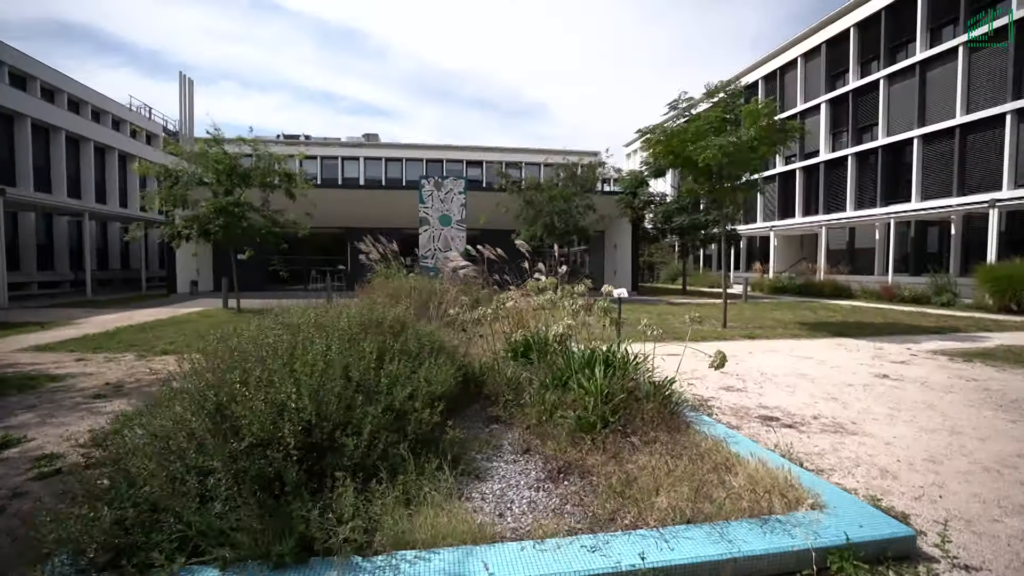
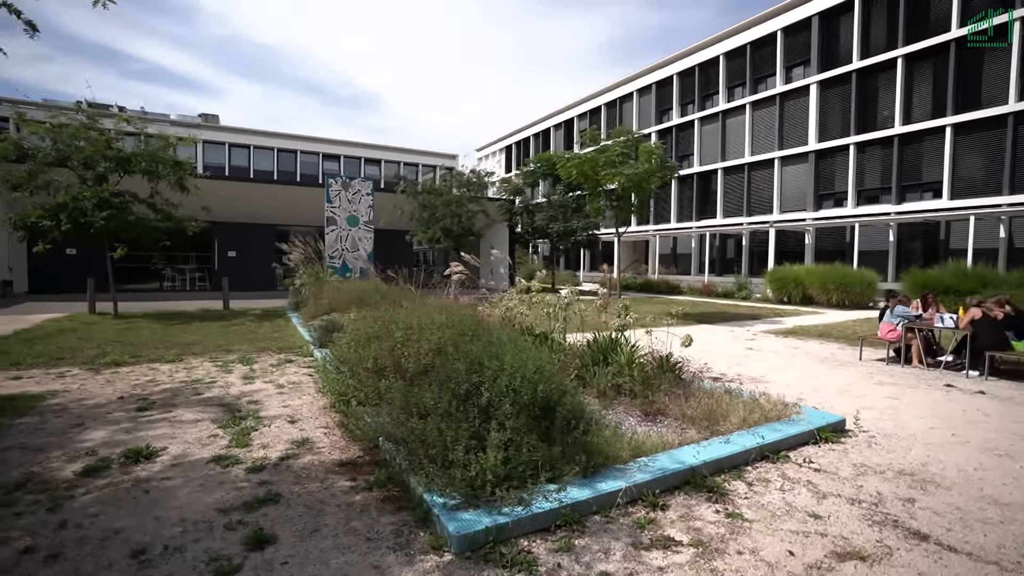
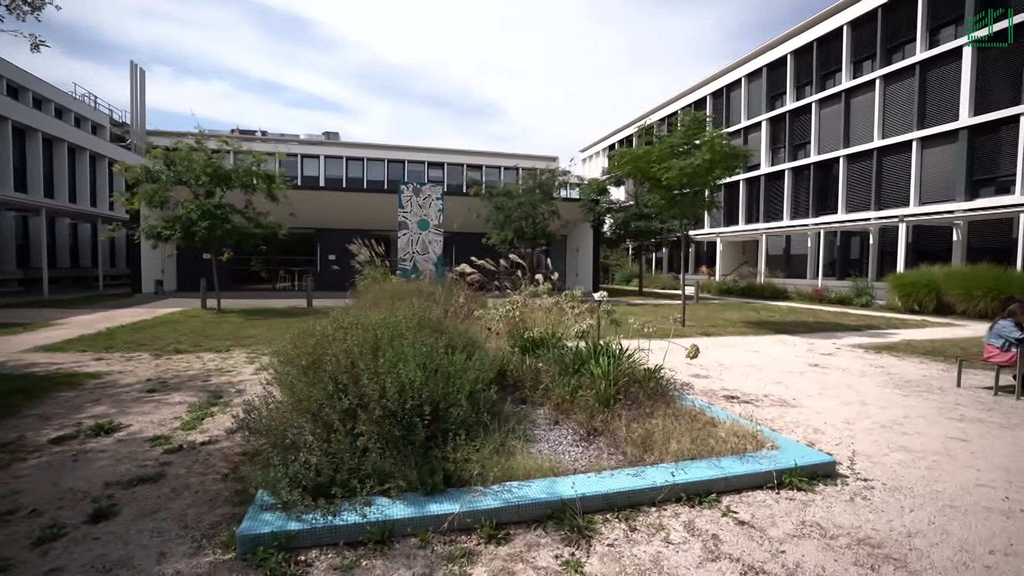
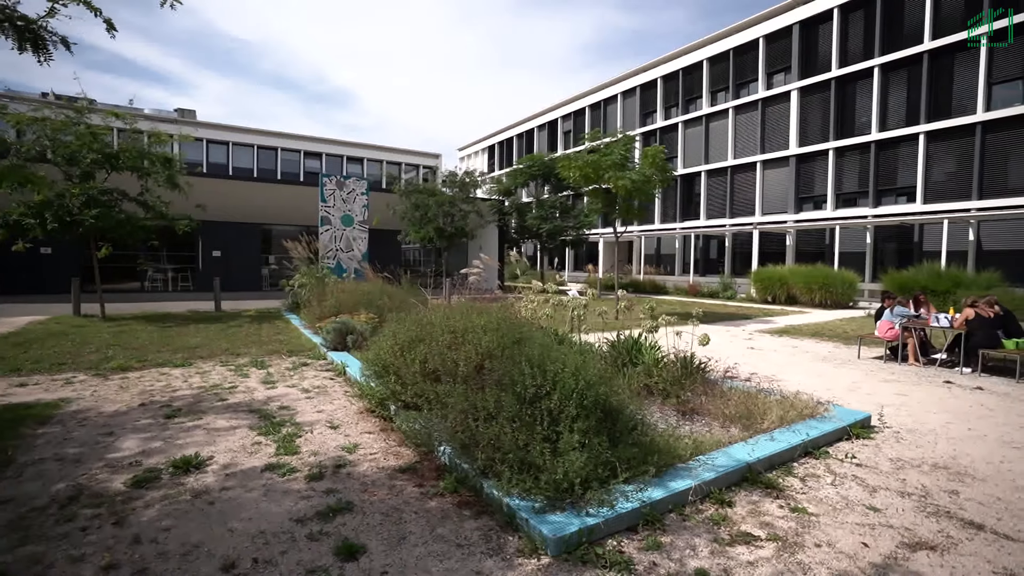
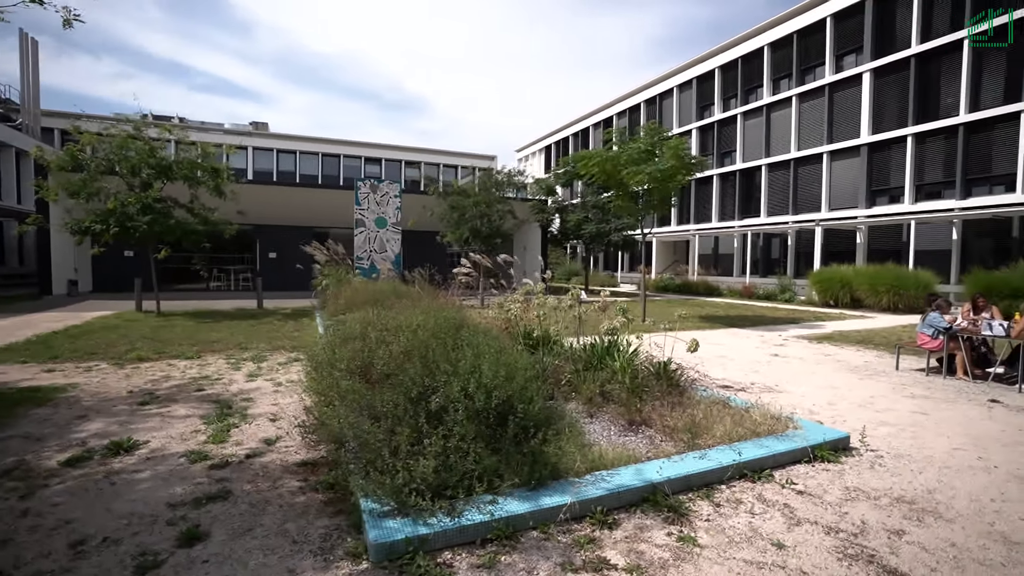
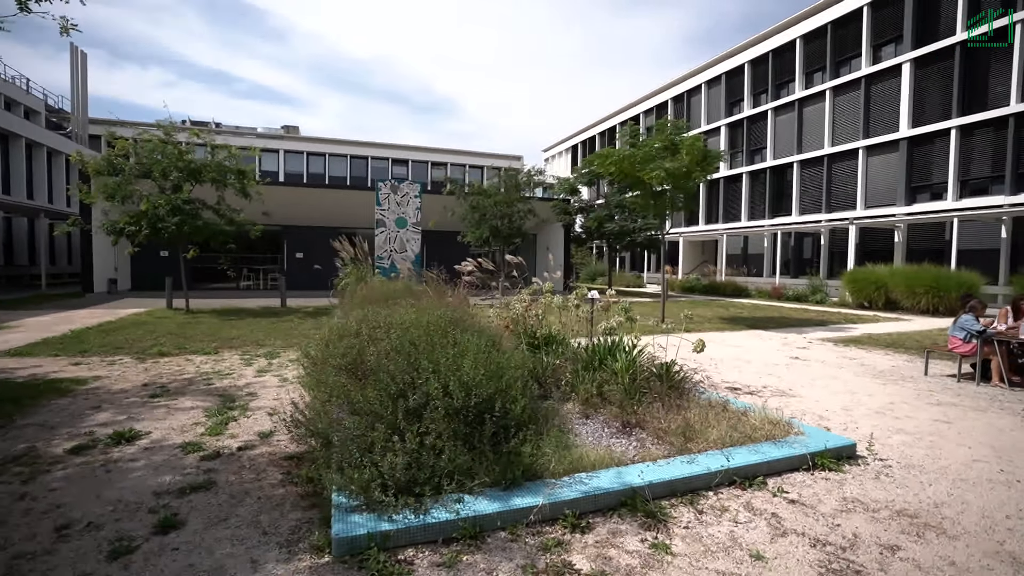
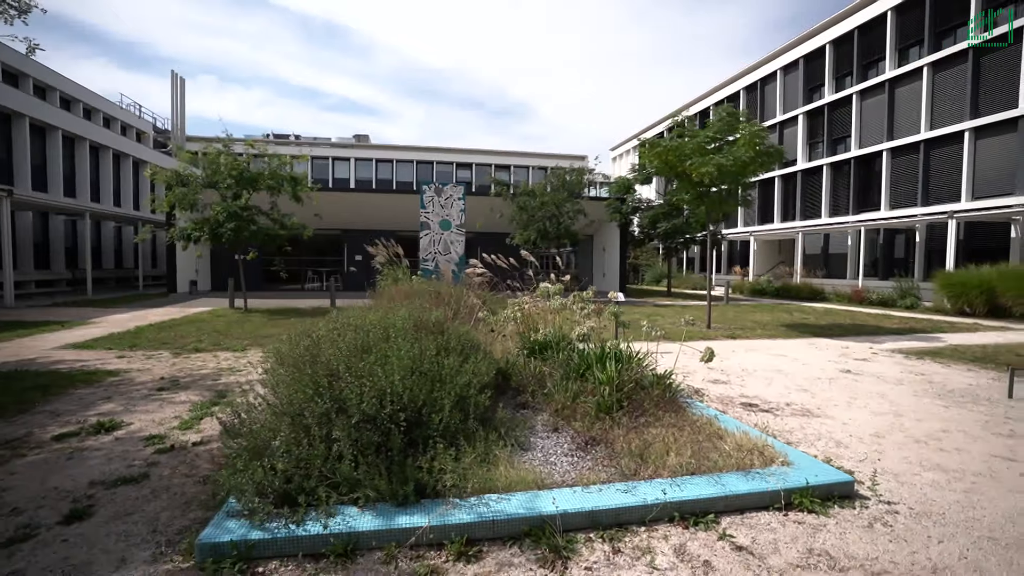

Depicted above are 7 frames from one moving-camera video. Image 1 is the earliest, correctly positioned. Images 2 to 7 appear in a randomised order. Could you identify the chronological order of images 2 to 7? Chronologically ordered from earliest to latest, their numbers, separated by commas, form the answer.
7, 3, 6, 5, 2, 4
